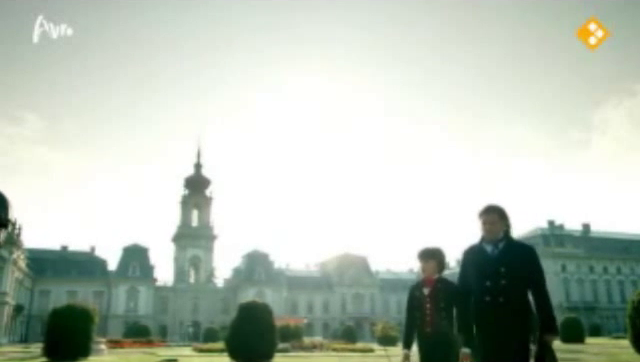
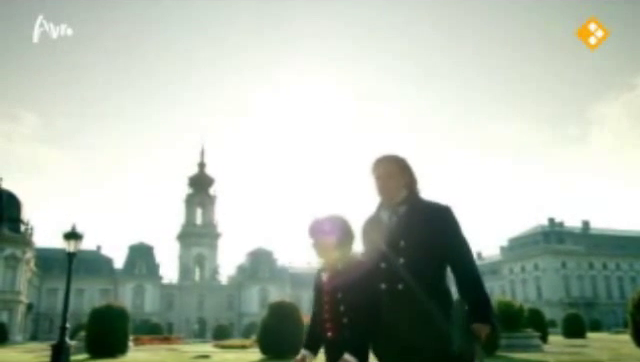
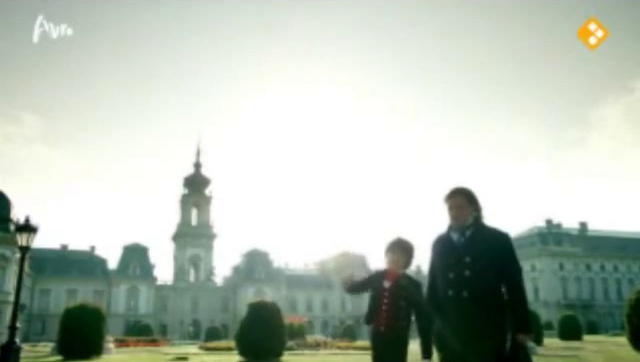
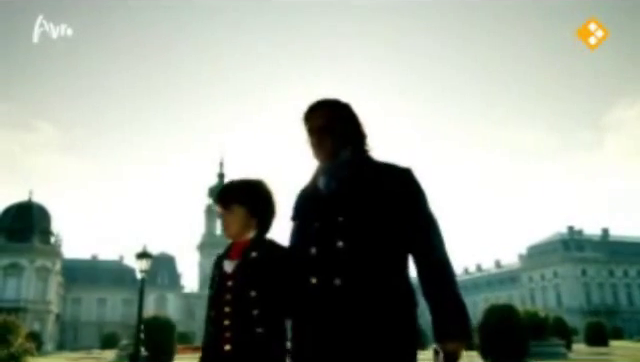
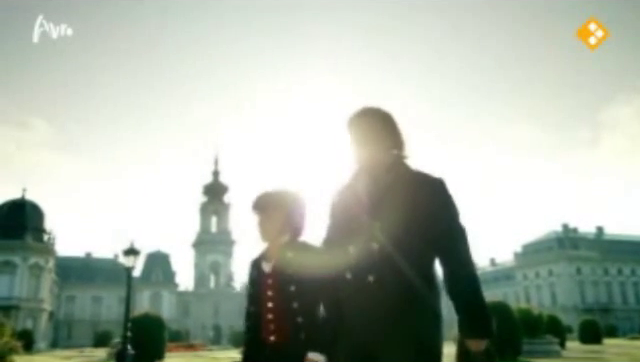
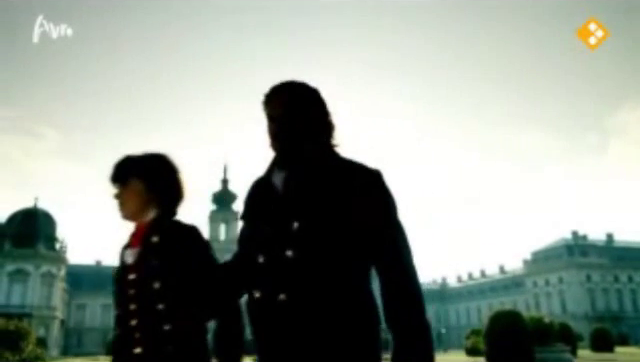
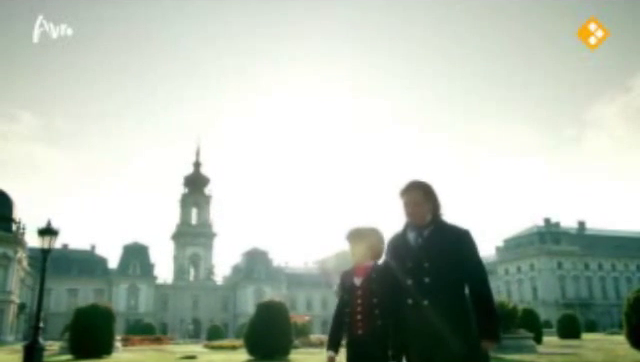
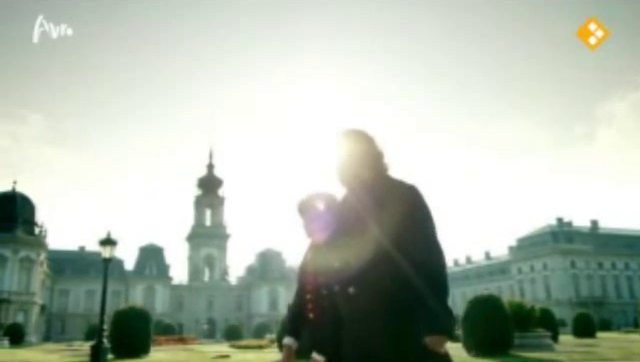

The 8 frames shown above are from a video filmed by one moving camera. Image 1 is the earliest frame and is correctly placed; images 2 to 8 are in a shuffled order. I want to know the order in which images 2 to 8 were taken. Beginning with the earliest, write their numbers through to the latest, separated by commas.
3, 7, 2, 8, 5, 4, 6
